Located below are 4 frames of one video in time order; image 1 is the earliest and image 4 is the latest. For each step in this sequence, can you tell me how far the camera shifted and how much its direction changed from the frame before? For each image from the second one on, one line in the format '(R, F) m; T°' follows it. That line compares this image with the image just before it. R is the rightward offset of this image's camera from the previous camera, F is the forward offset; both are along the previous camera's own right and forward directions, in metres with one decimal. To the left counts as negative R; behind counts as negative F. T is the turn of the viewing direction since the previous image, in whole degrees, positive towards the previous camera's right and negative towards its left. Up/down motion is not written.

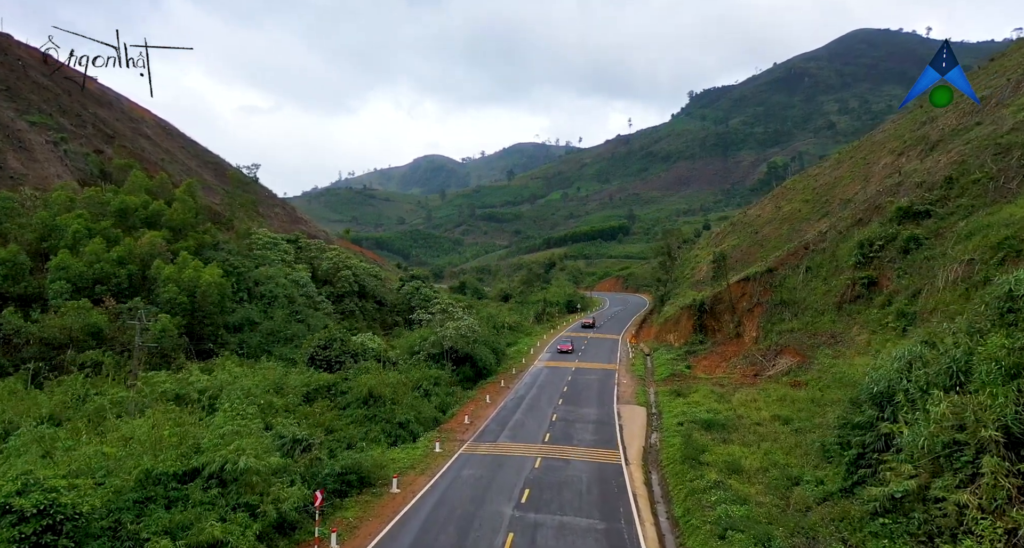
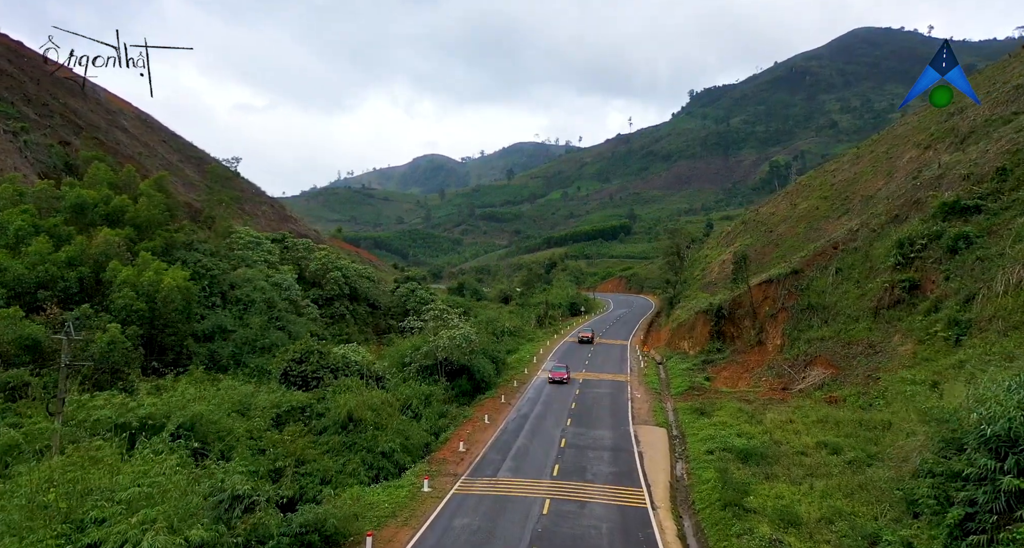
(-0.1, +2.9) m; 0°
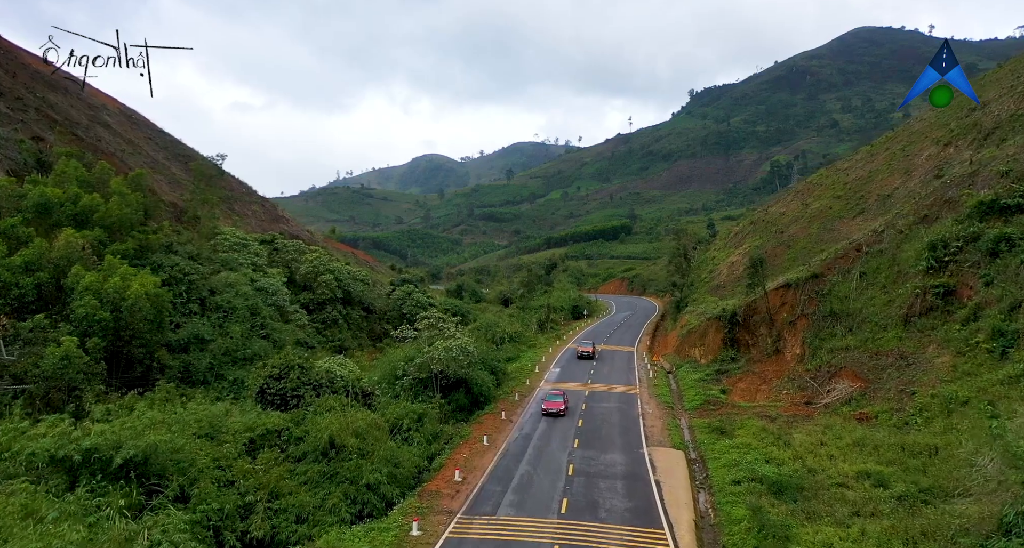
(-0.1, +2.0) m; 0°
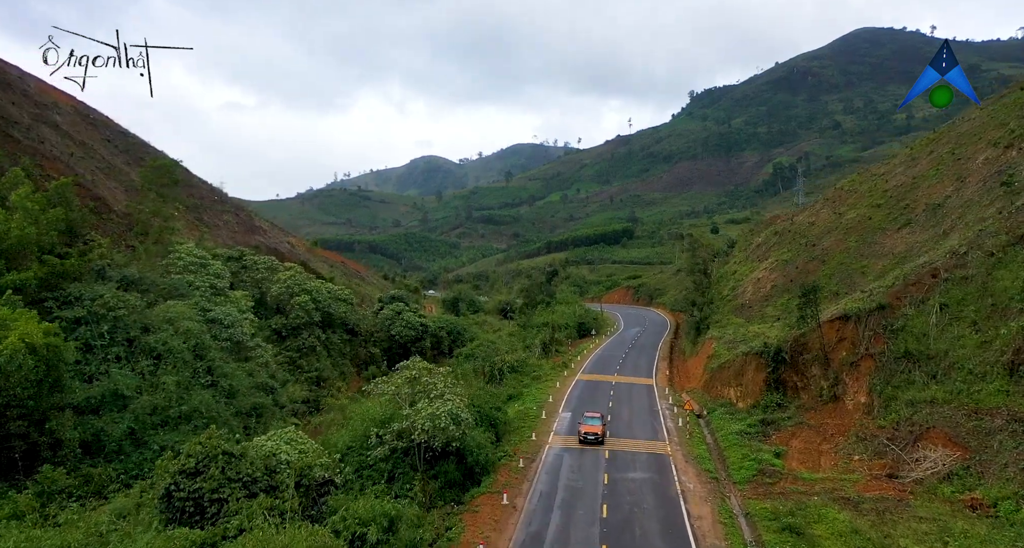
(-0.1, +5.1) m; 0°
